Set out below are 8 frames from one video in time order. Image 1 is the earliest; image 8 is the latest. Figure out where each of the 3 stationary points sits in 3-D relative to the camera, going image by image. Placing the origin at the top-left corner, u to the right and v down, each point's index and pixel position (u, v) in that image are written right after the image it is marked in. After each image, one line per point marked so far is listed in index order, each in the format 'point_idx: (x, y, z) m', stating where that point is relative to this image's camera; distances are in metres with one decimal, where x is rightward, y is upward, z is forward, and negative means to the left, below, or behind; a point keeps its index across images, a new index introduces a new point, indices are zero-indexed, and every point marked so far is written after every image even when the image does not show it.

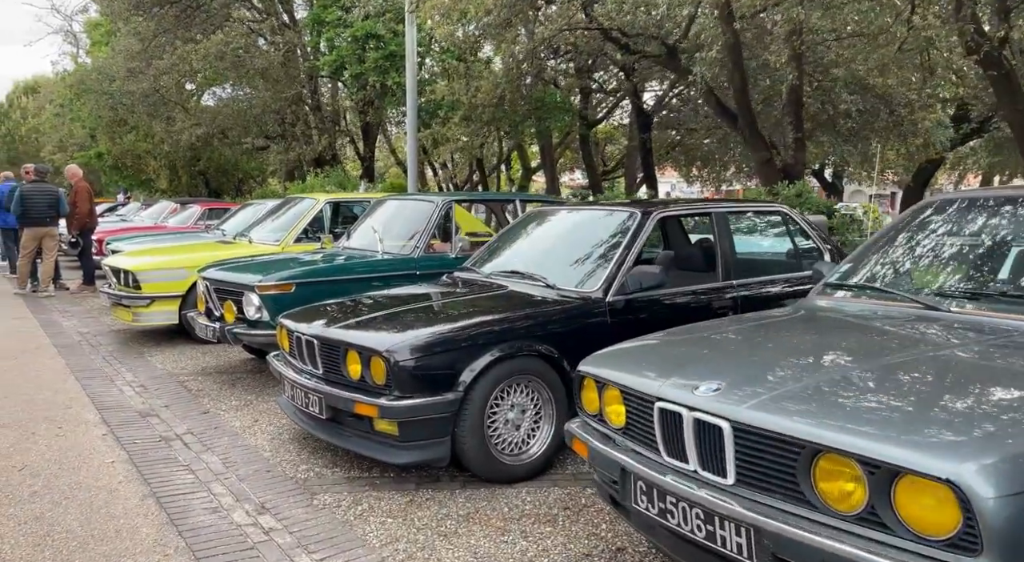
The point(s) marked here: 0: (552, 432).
0: (+0.2, -0.8, +4.4) m
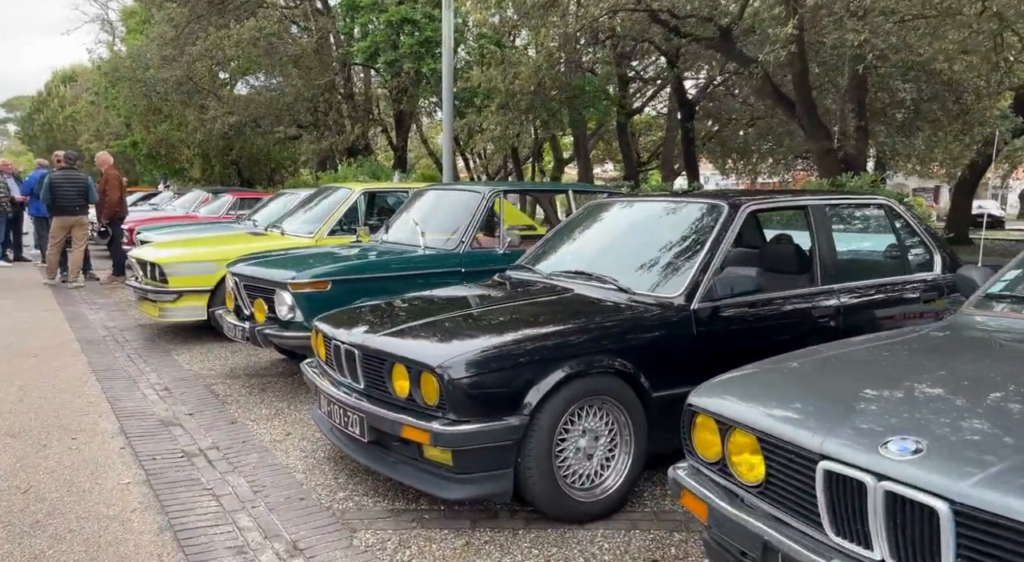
0: (+0.6, -0.9, +3.8) m
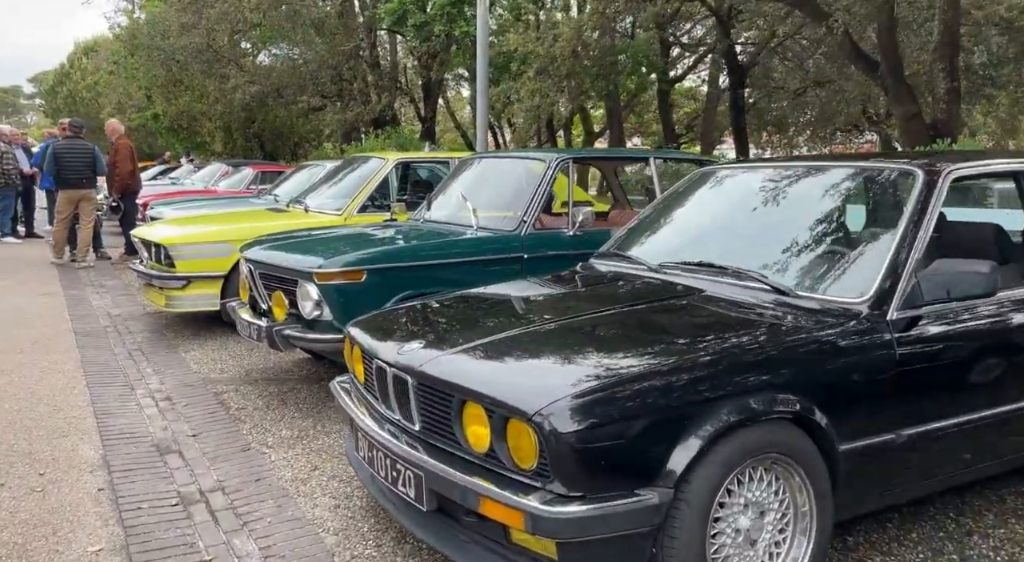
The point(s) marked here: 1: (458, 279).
0: (+1.0, -0.9, +2.6) m
1: (-0.3, 0.0, +5.2) m
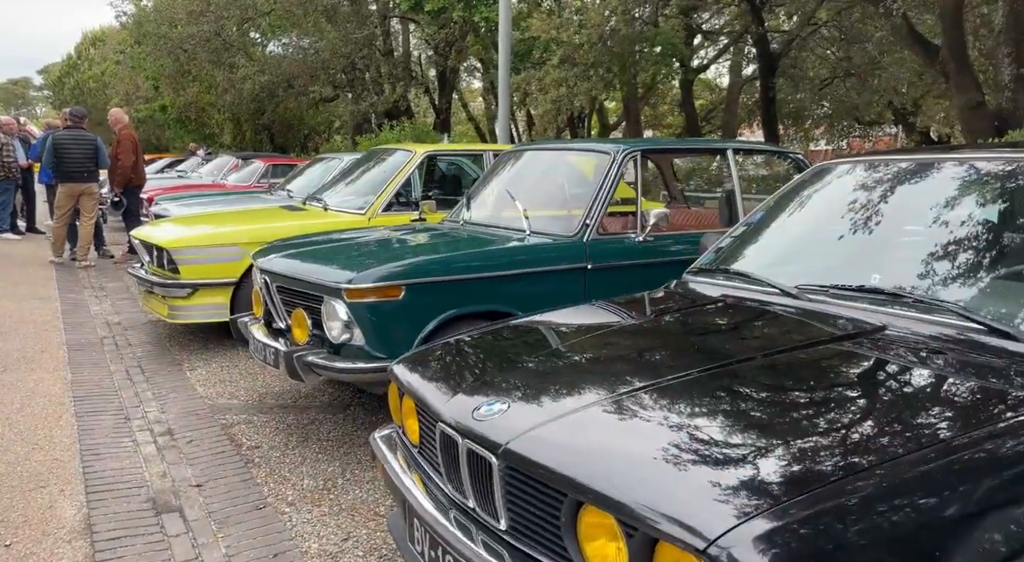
0: (+1.3, -1.0, +1.8) m
1: (+0.1, -0.1, +4.4) m
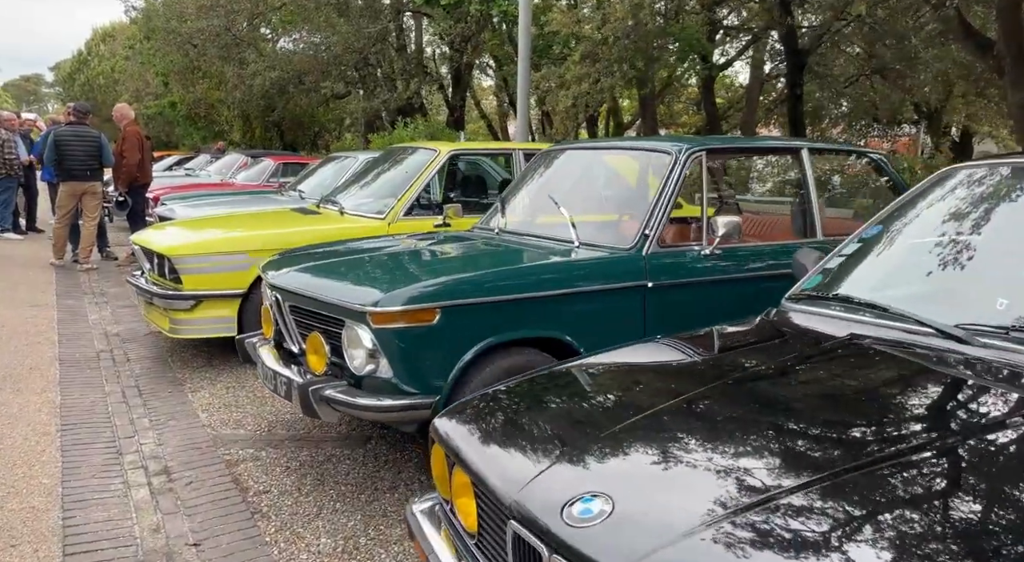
0: (+1.5, -1.1, +1.2) m
1: (+0.3, -0.2, +3.8) m
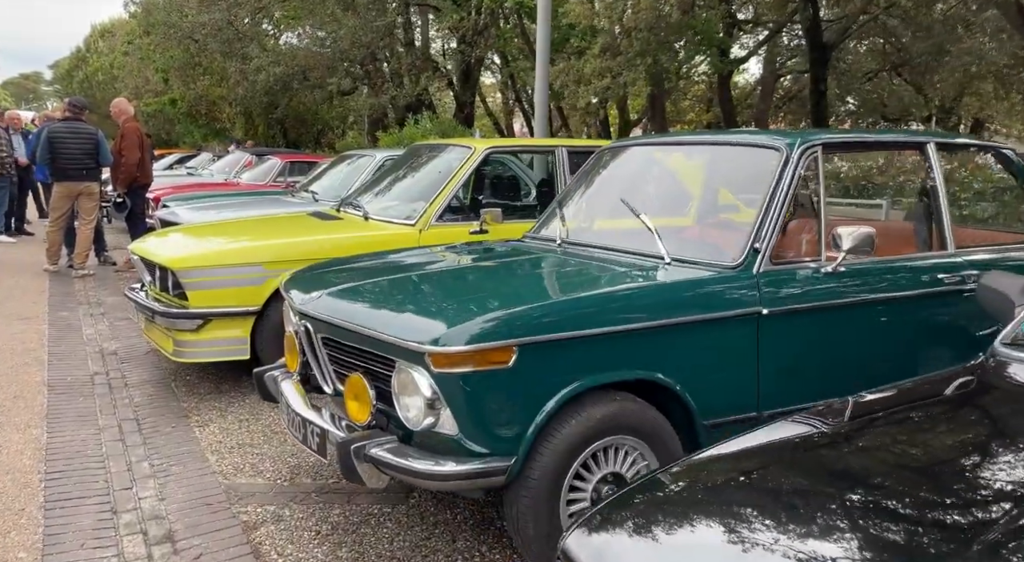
0: (+1.8, -1.2, +0.5) m
1: (+0.6, -0.3, +3.1) m
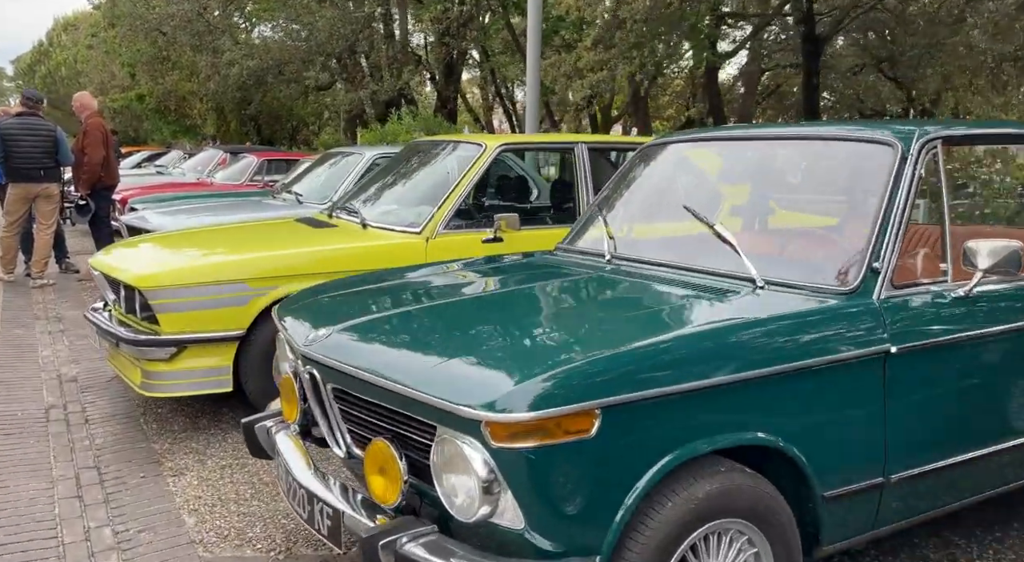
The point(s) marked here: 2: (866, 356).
0: (+2.1, -1.3, -0.1) m
1: (+0.8, -0.4, +2.5) m
2: (+1.1, -0.2, +2.6) m
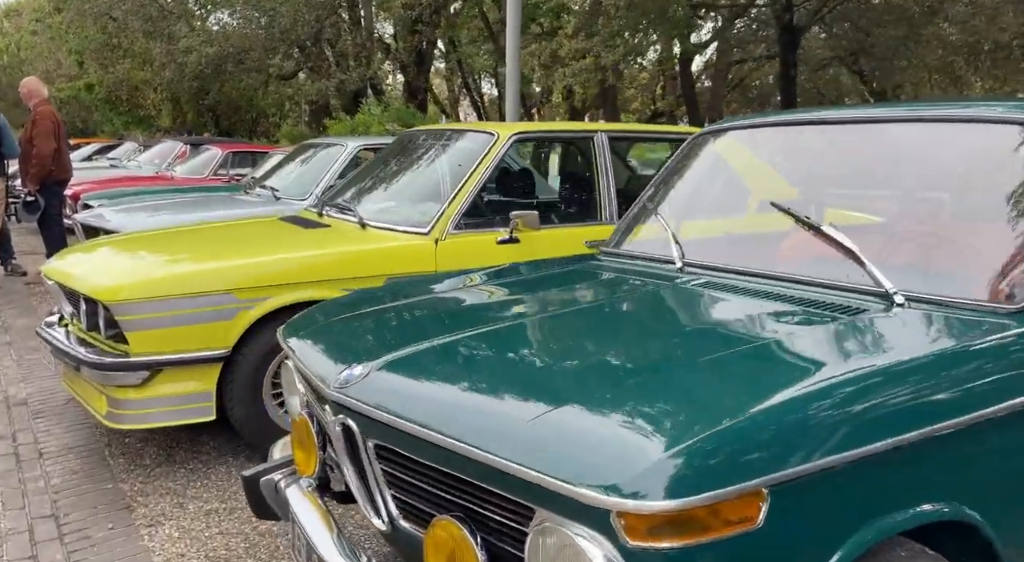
0: (+2.5, -1.3, -0.6) m
1: (+1.0, -0.4, +1.9) m
2: (+1.3, -0.3, +2.1) m
